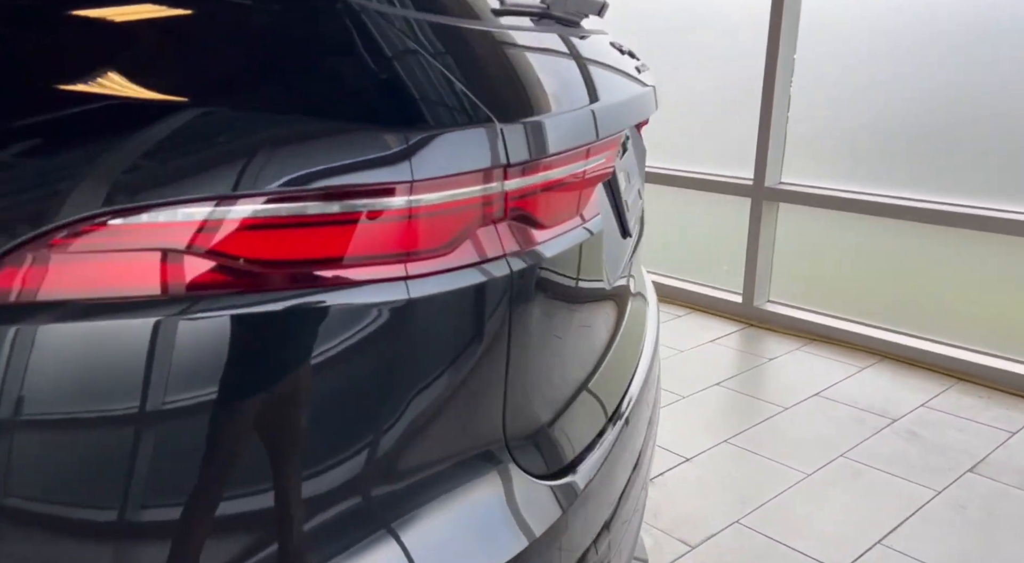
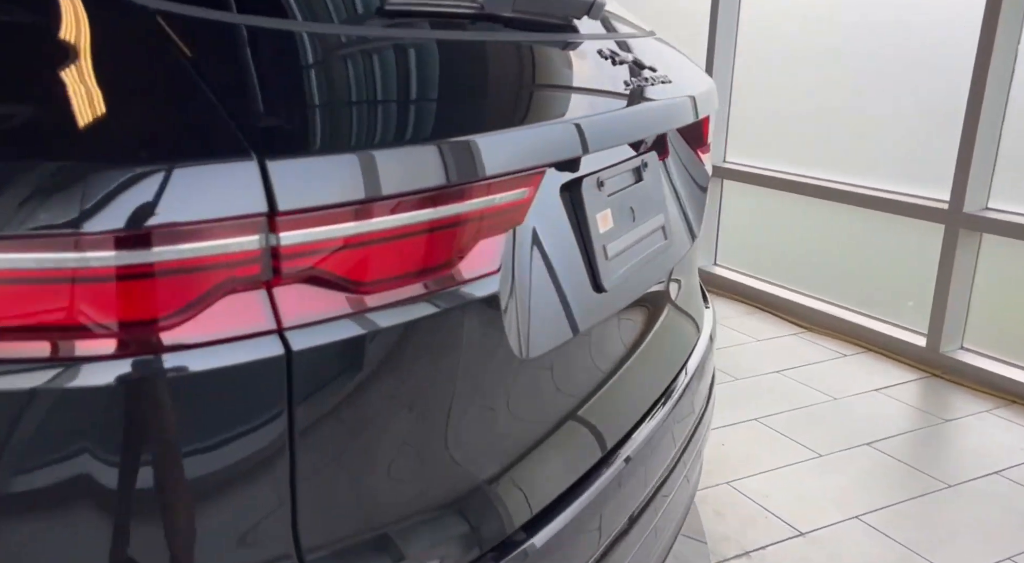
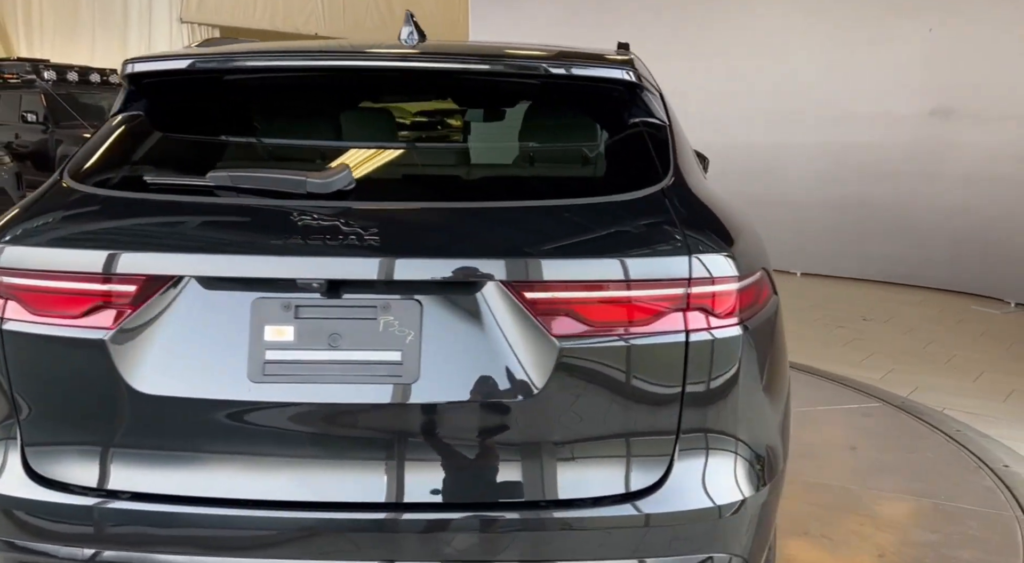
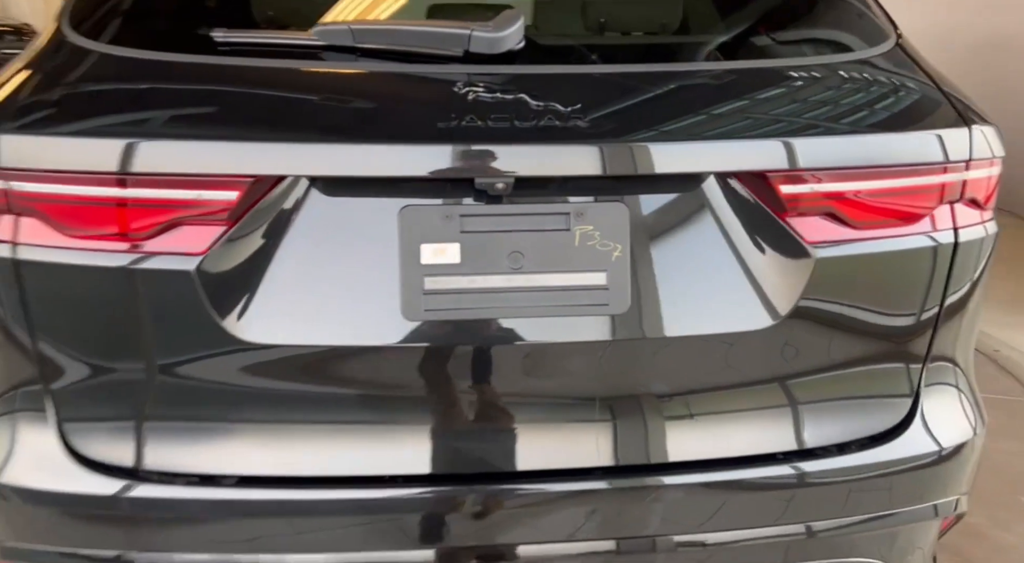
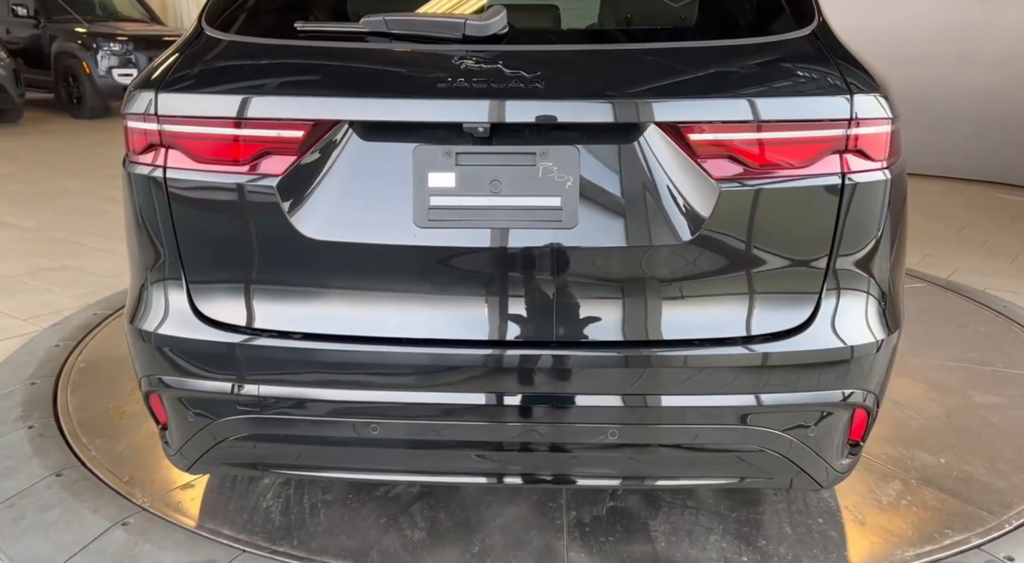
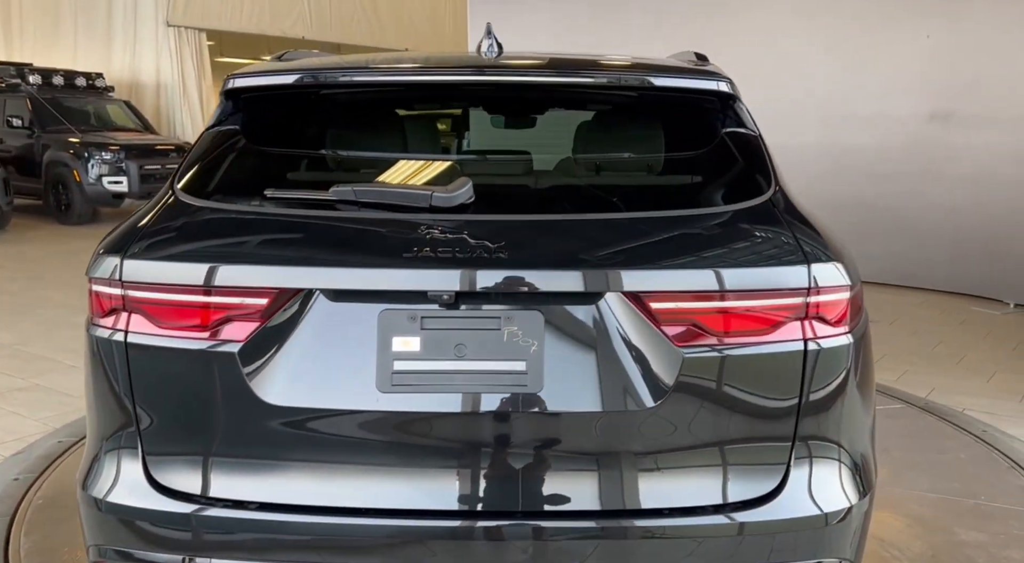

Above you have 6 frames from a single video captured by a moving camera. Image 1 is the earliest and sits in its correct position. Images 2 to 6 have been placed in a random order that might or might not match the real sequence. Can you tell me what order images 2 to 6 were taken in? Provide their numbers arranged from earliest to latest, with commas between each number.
2, 4, 5, 6, 3
